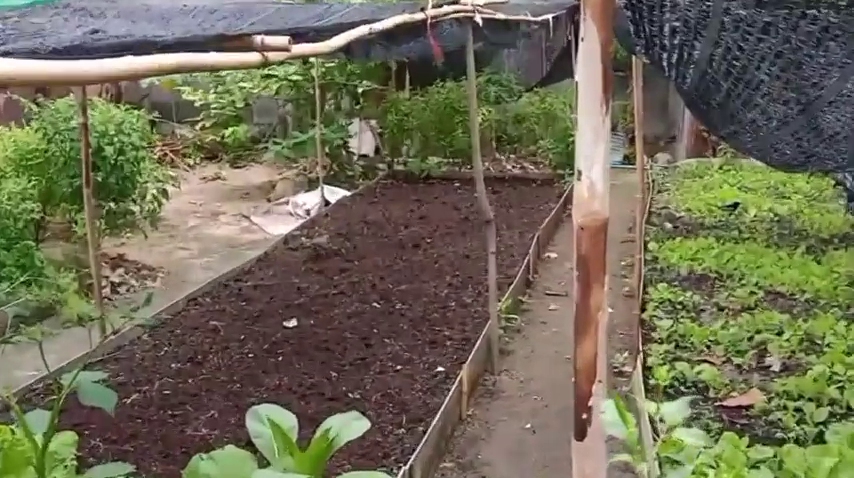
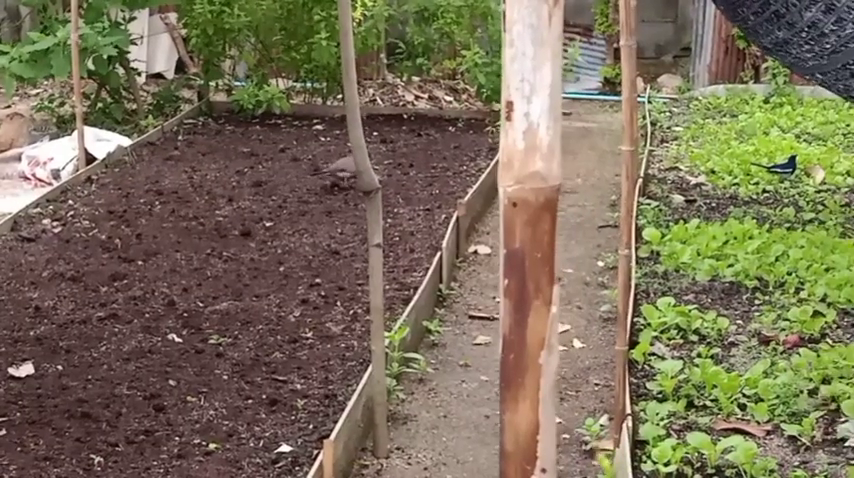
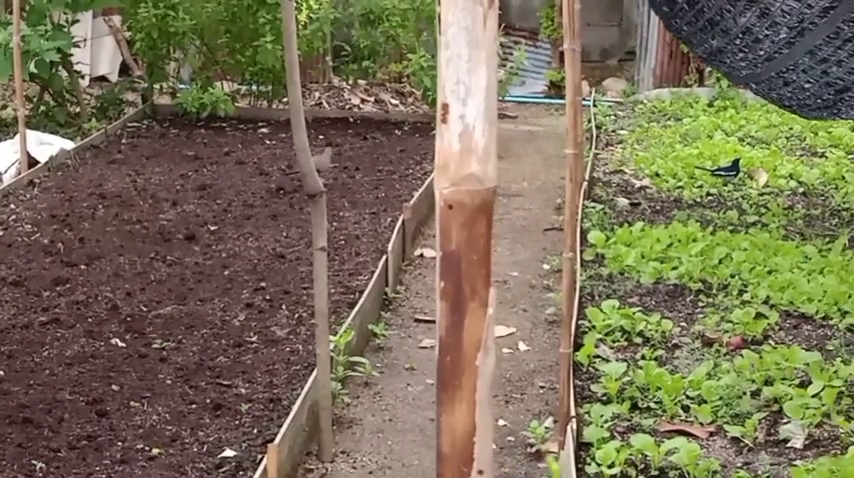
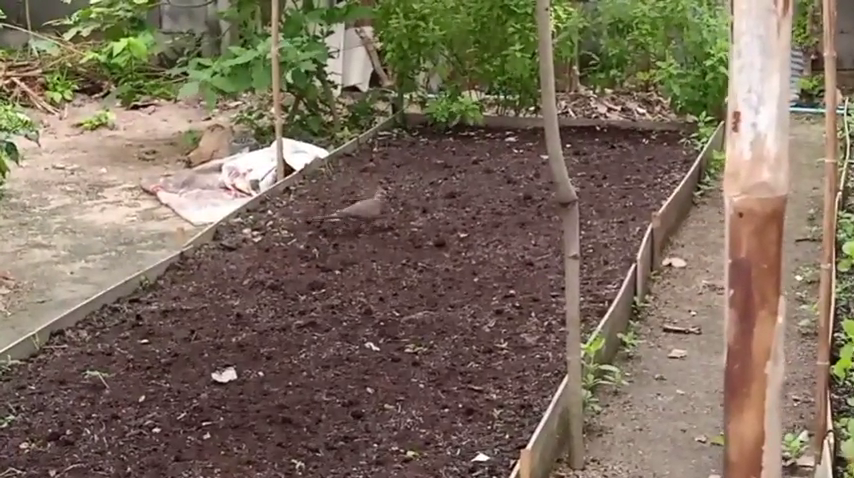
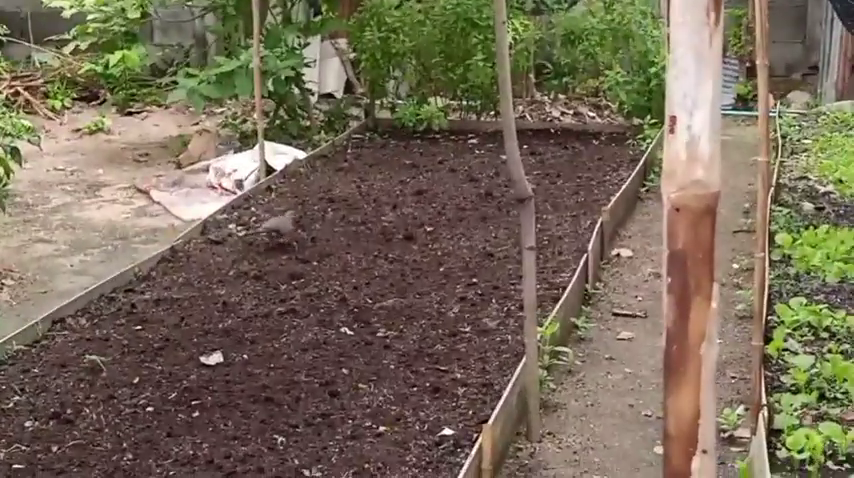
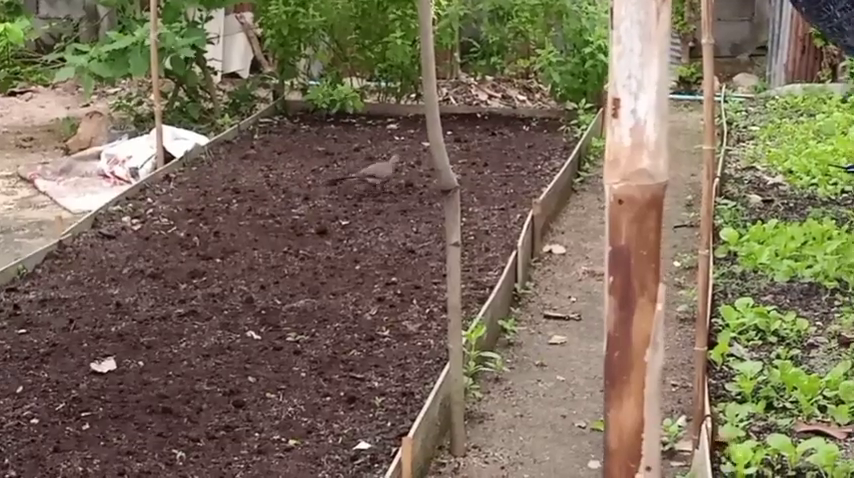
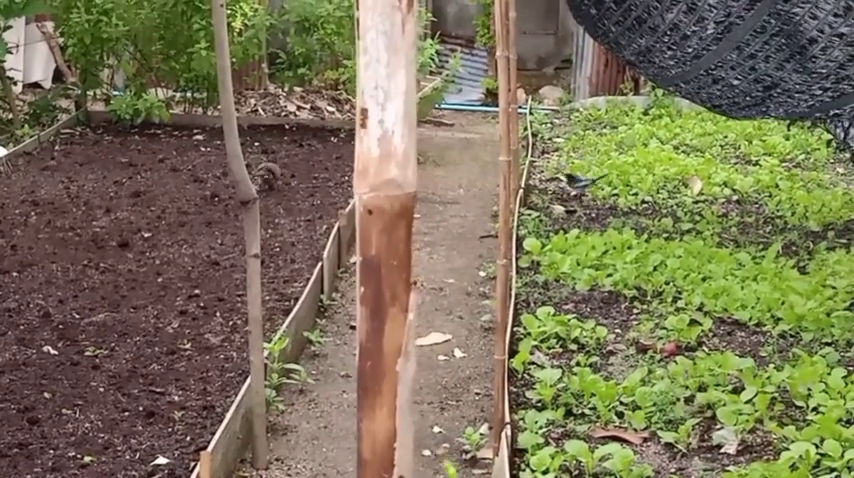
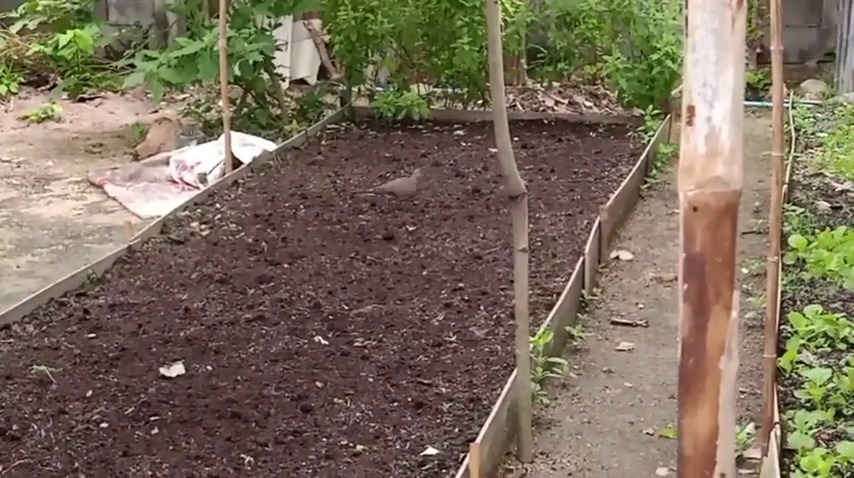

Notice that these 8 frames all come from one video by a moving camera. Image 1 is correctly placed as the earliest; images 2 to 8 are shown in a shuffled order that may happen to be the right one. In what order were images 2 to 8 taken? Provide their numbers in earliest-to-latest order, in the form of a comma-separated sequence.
5, 4, 8, 6, 2, 3, 7
